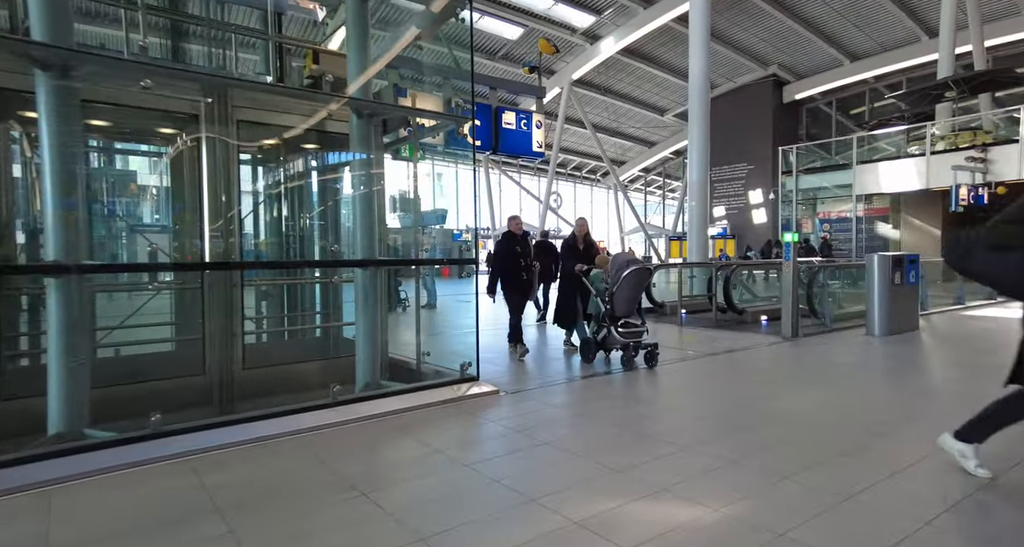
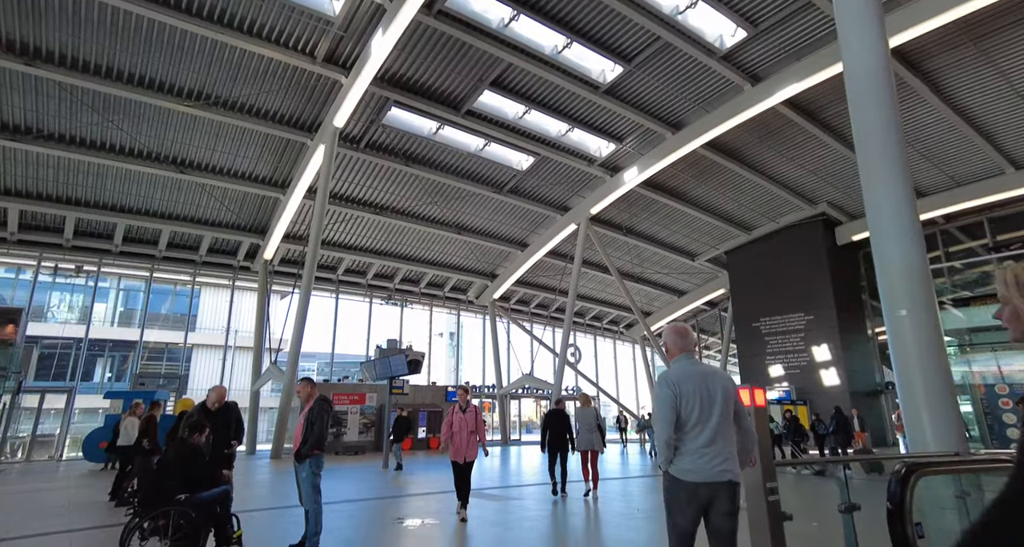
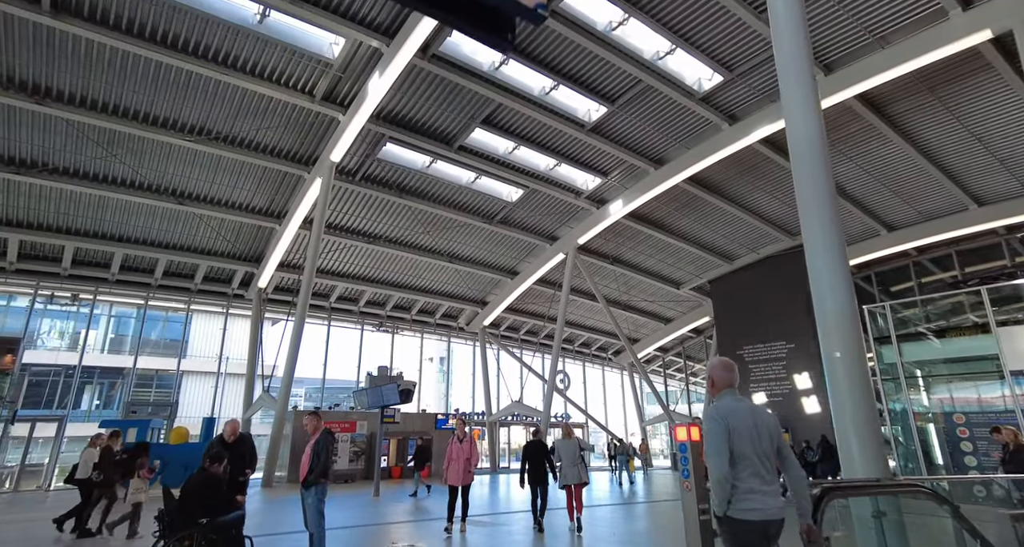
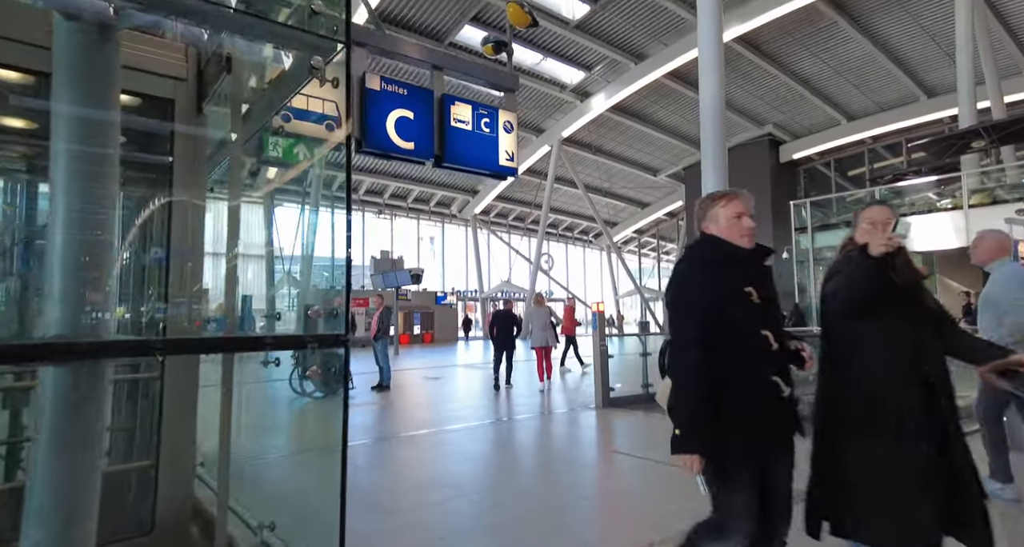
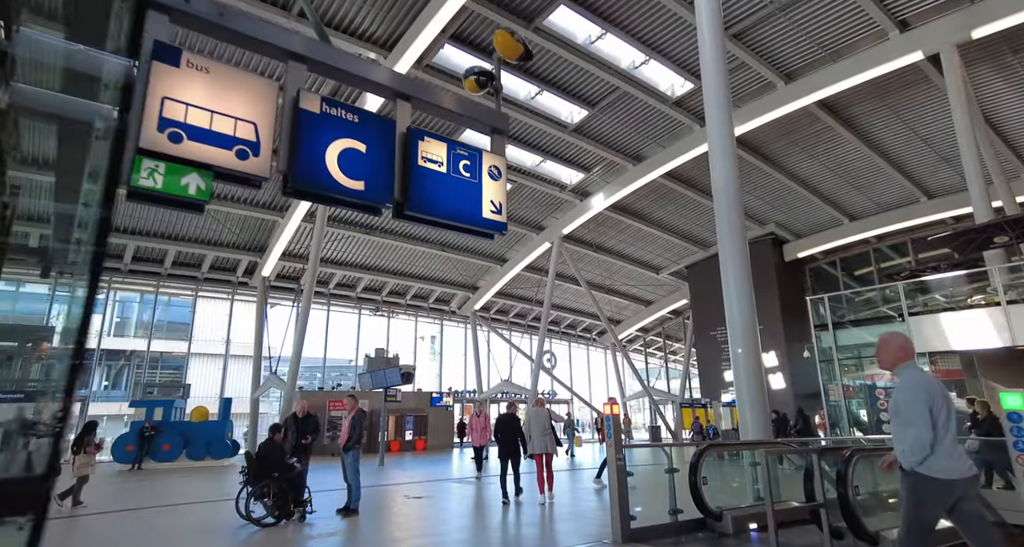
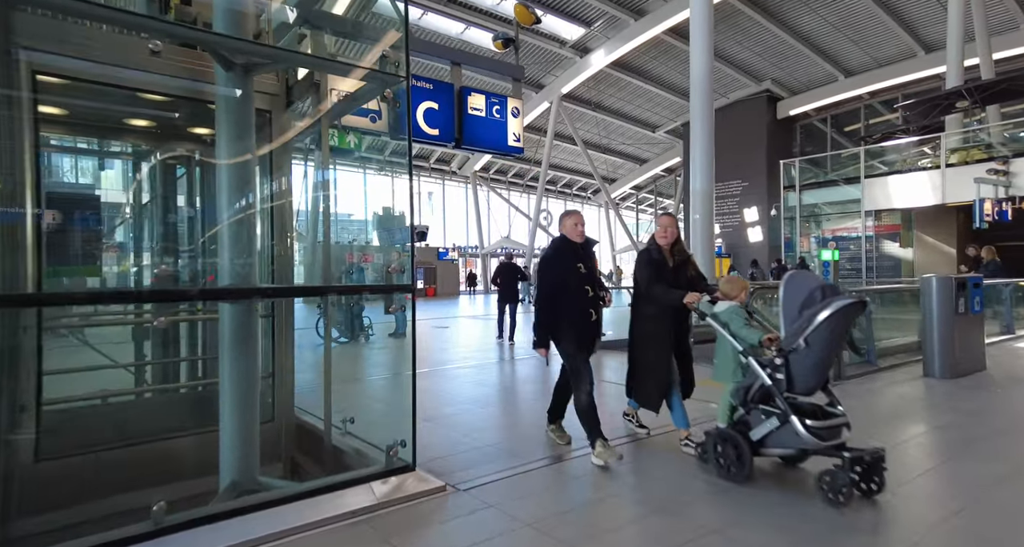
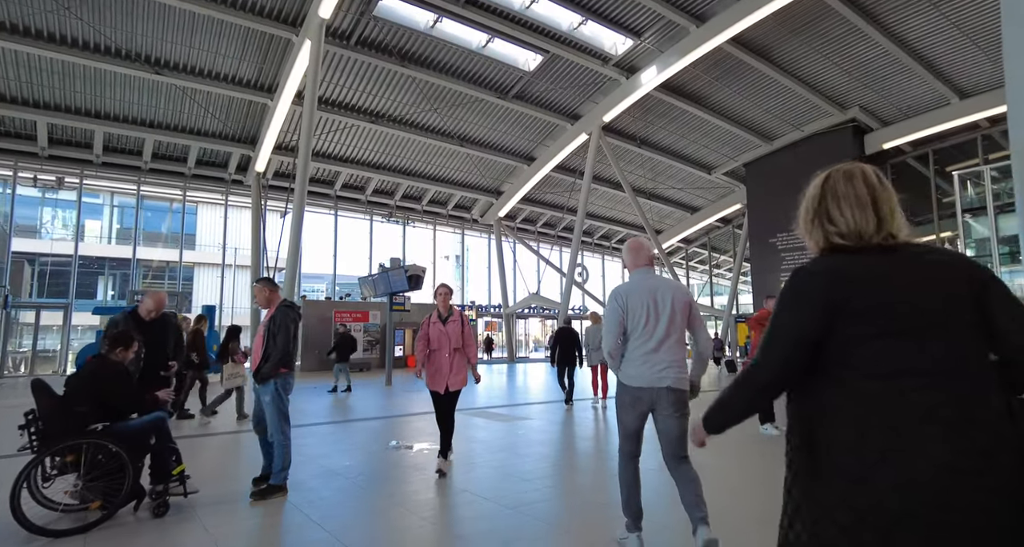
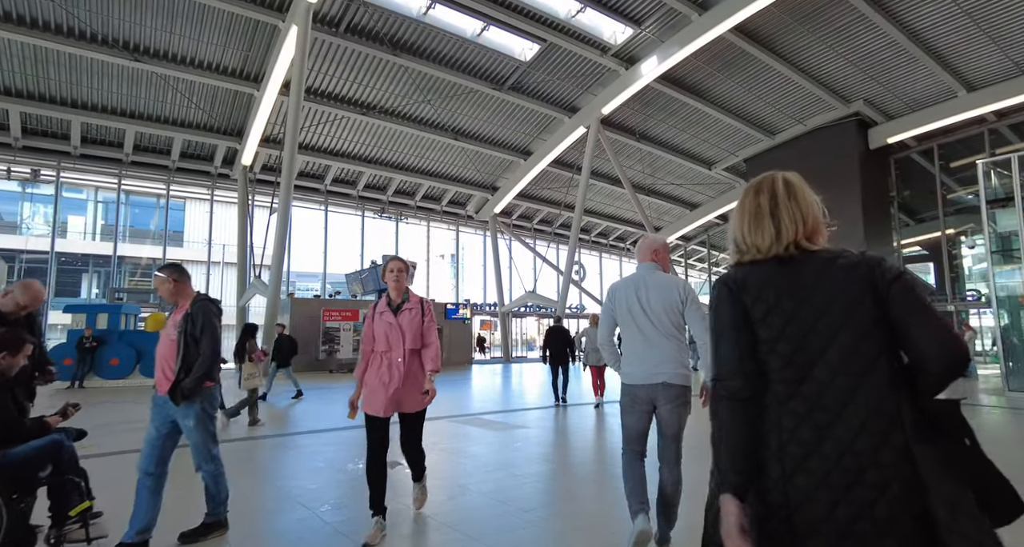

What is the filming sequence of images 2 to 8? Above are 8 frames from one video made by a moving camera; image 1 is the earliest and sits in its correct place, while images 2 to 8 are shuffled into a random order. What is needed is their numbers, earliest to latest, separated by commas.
6, 4, 5, 3, 2, 7, 8
